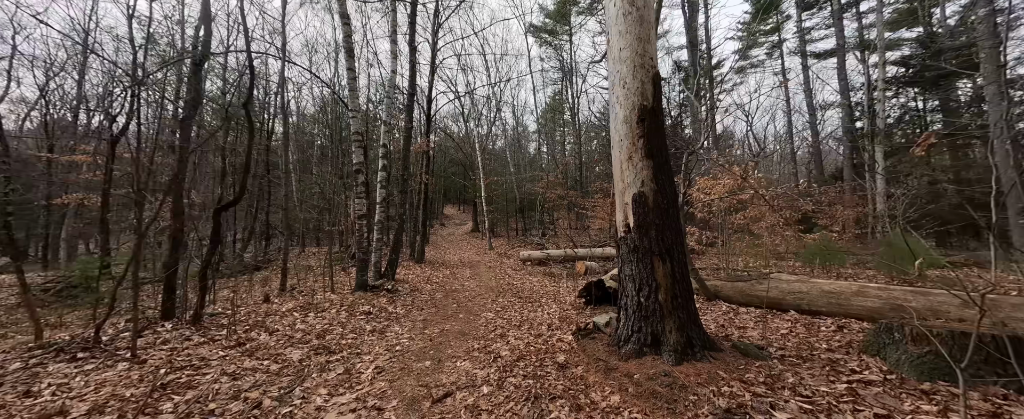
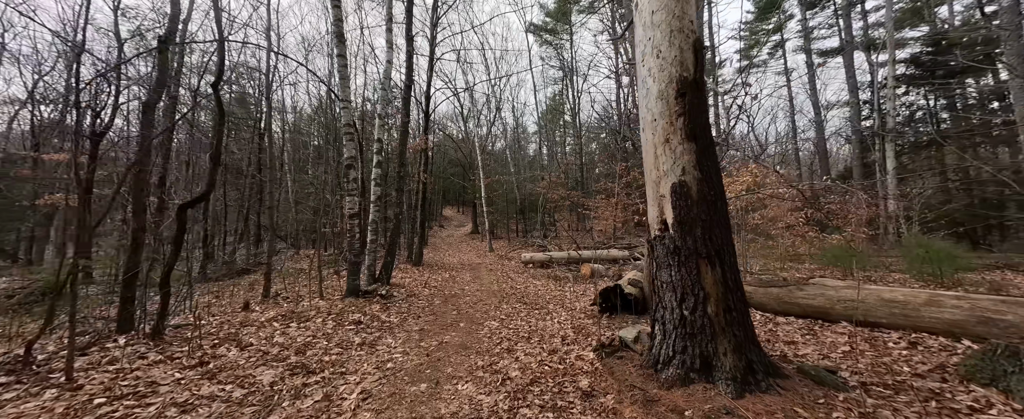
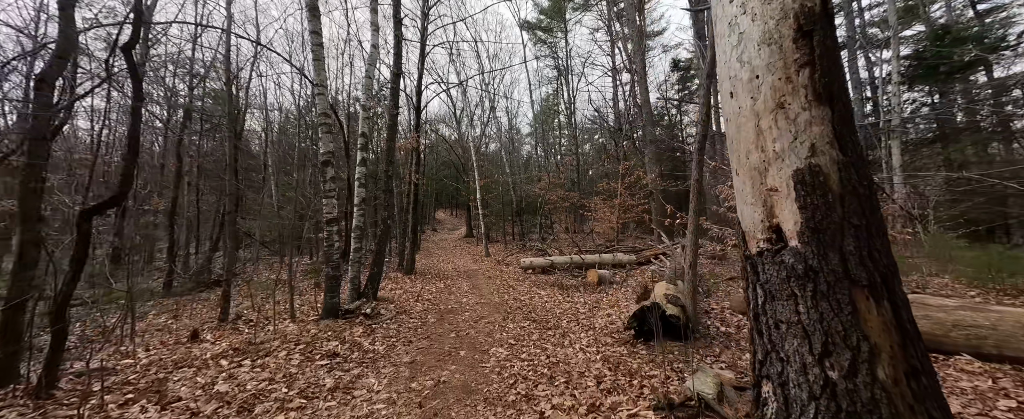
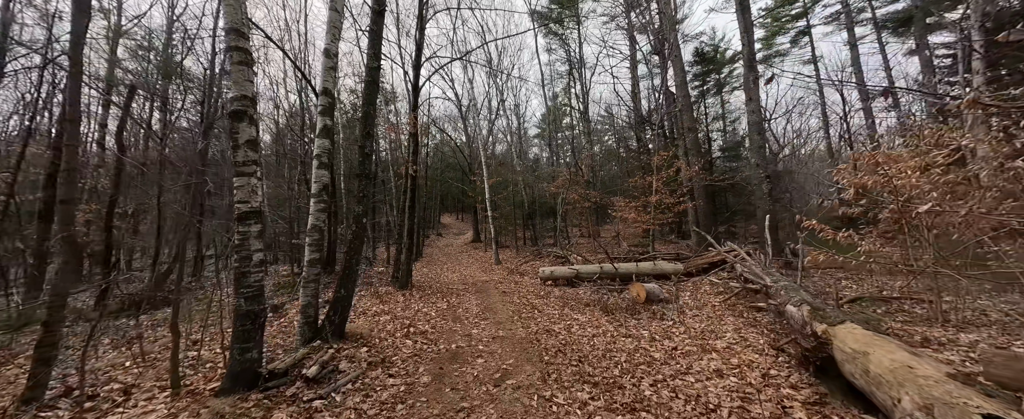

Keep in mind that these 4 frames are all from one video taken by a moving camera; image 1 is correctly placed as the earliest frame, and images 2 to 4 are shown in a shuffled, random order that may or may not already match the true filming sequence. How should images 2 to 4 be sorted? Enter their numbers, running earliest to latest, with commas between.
2, 3, 4
